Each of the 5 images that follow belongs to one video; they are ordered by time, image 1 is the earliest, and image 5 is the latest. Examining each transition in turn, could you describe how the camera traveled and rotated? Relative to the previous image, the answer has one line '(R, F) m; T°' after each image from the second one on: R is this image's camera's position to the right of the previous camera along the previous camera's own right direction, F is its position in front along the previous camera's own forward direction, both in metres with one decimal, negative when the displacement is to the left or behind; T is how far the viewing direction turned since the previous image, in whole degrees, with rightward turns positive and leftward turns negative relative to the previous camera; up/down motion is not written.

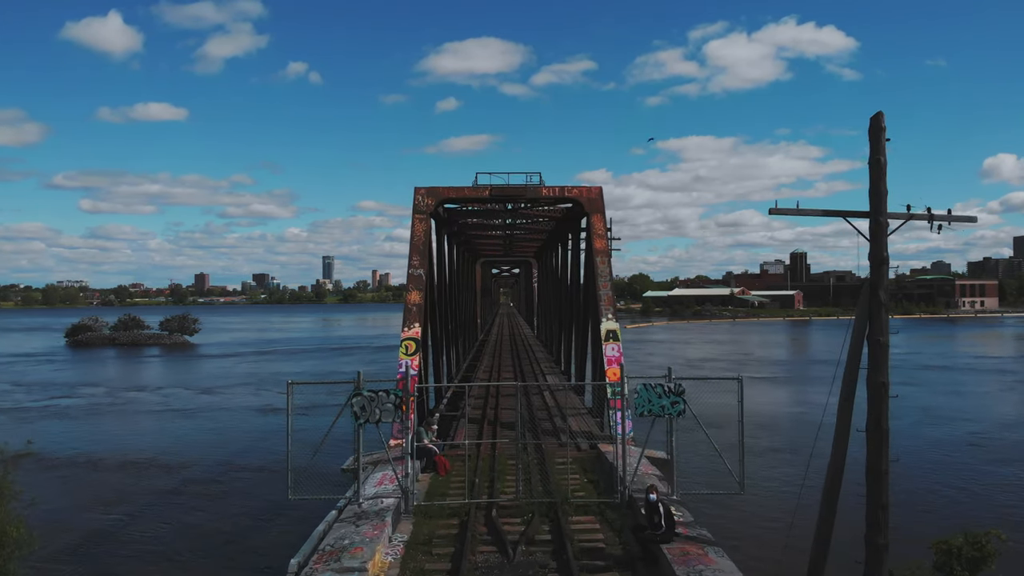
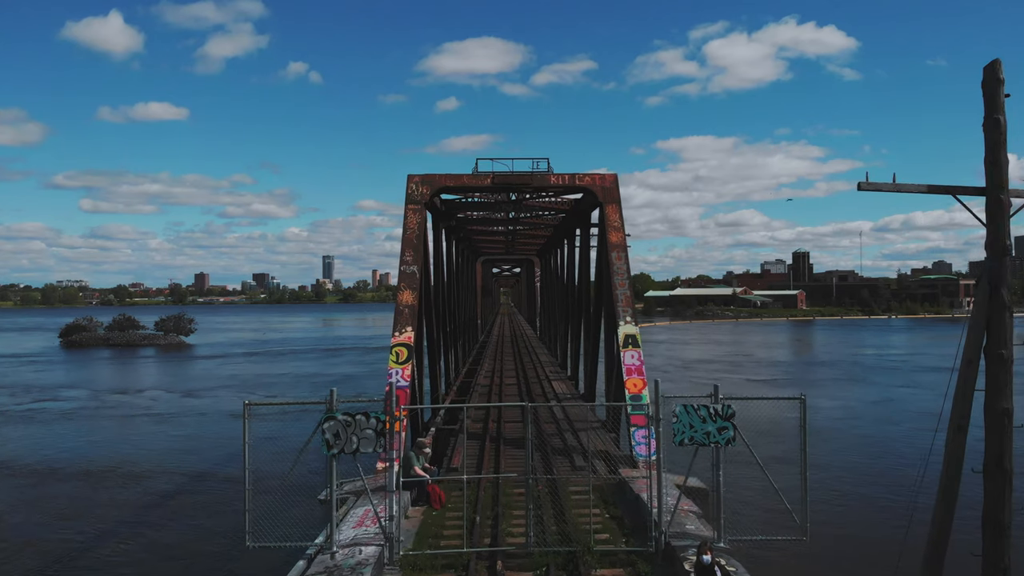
(-0.1, +1.5) m; 0°
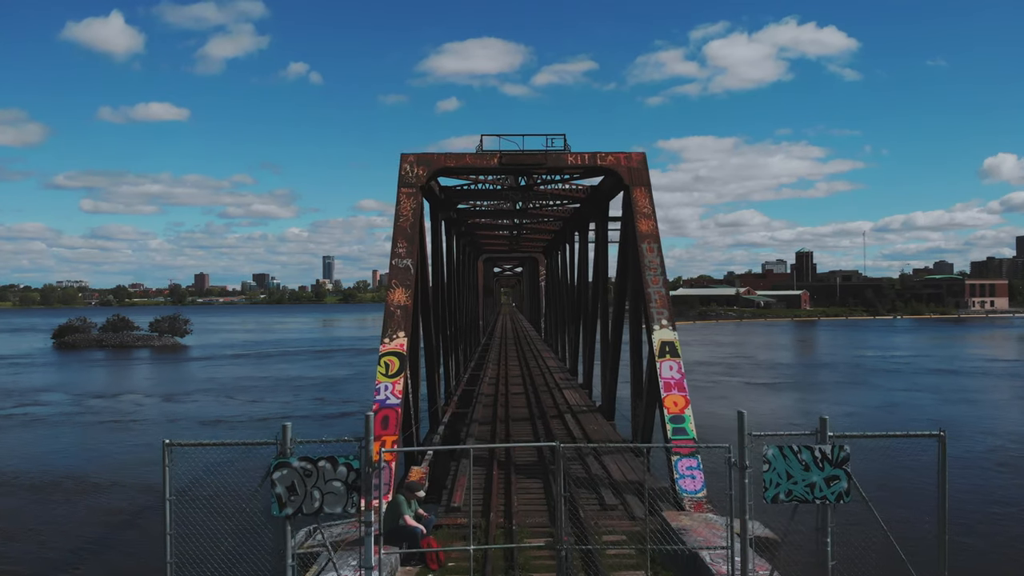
(-0.2, +1.8) m; 0°
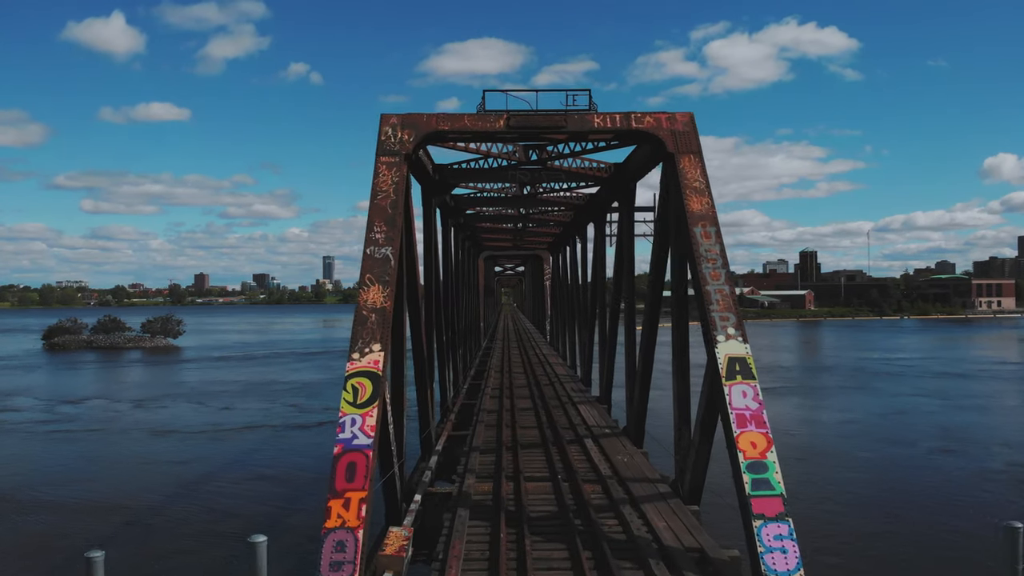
(-0.1, +2.3) m; 0°
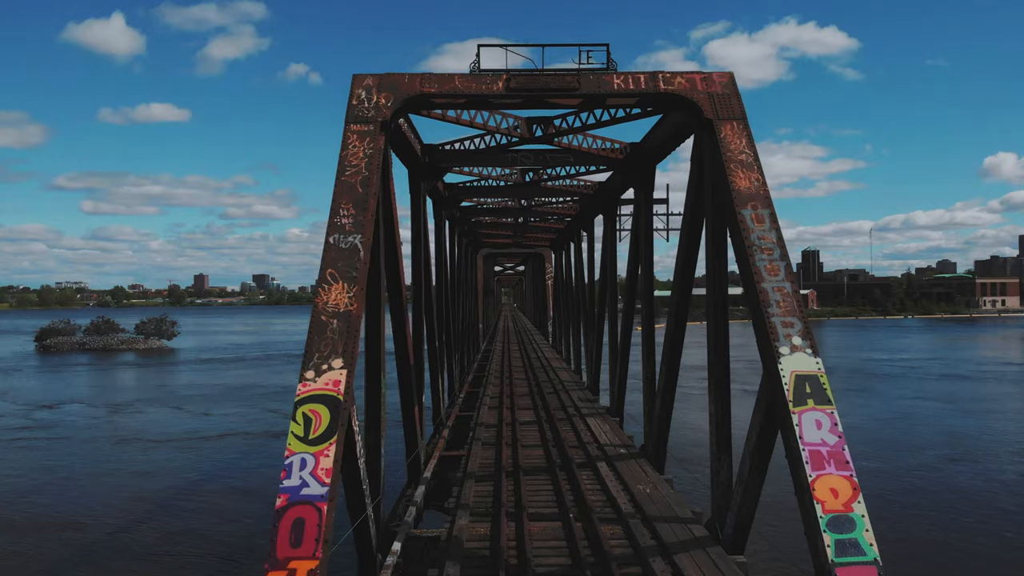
(0.0, +1.5) m; 0°
